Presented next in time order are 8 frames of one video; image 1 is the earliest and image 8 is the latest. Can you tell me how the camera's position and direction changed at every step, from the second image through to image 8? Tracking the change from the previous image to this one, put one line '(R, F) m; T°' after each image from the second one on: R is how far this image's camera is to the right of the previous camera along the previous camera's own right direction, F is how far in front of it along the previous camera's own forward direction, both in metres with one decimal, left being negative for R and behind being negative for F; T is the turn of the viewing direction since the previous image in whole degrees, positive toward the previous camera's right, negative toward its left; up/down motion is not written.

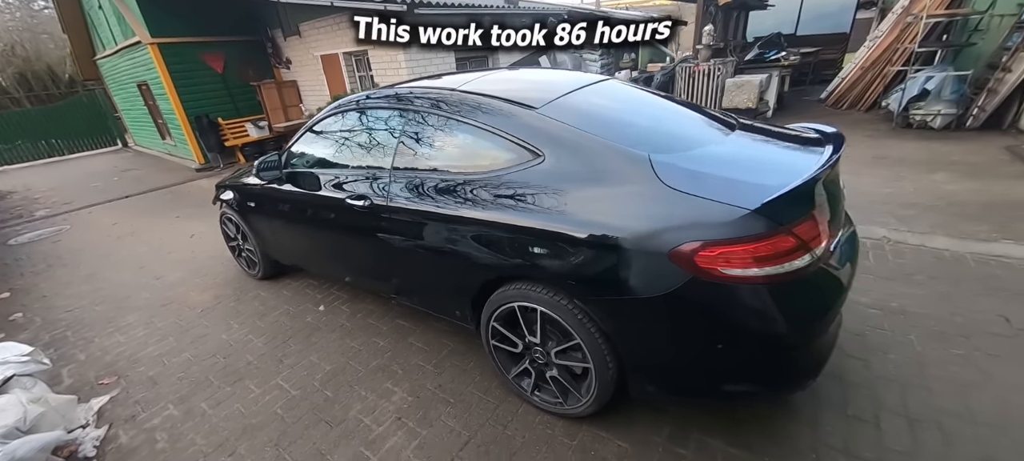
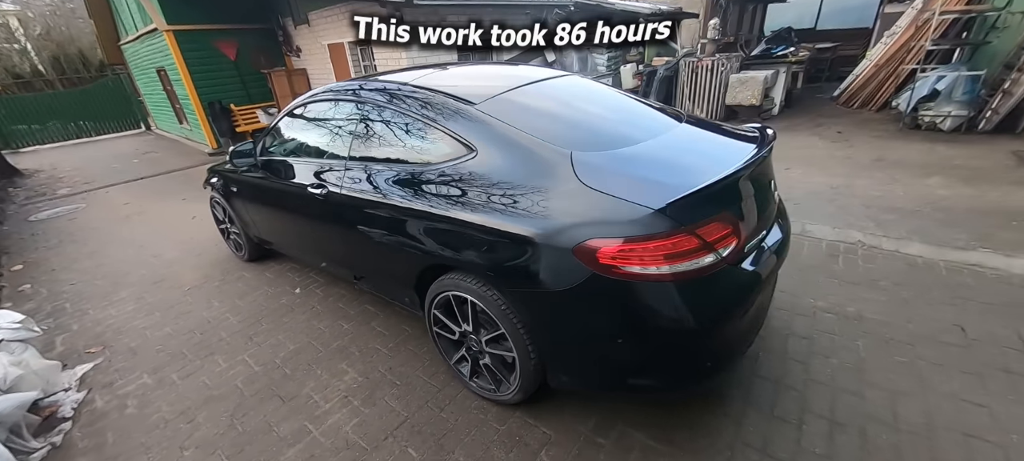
(+0.4, -0.1) m; -3°
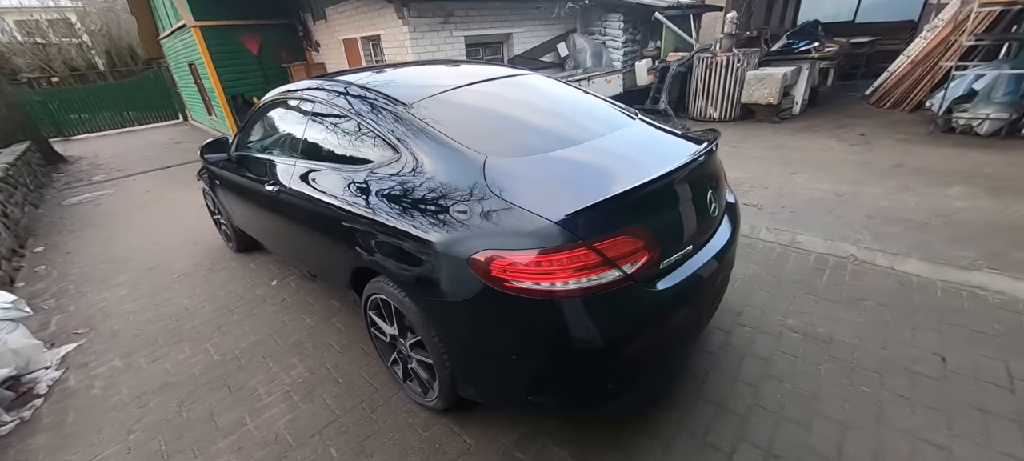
(+0.4, +0.1) m; -4°
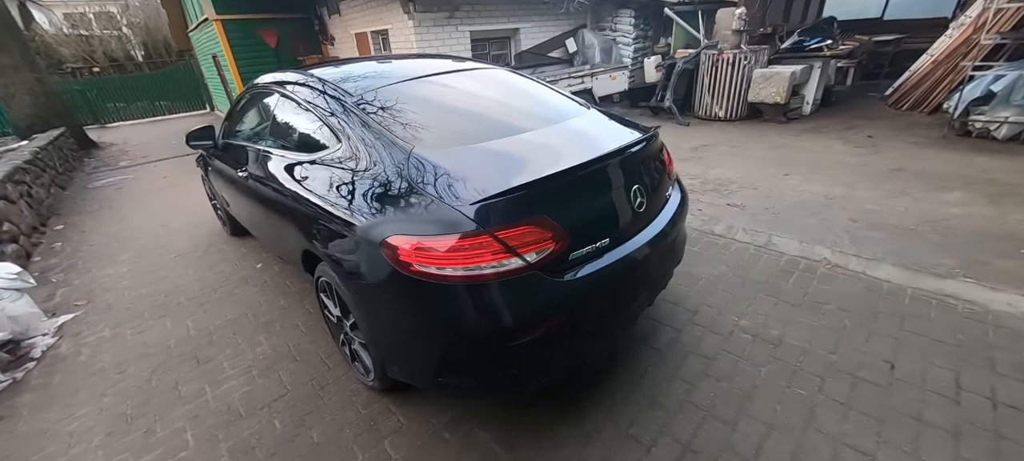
(+0.4, 0.0) m; -3°
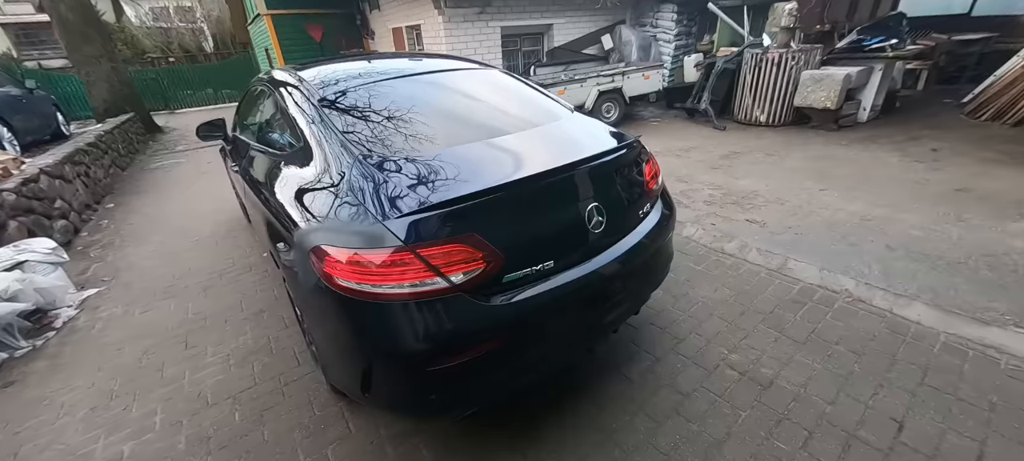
(+0.4, +0.1) m; -6°
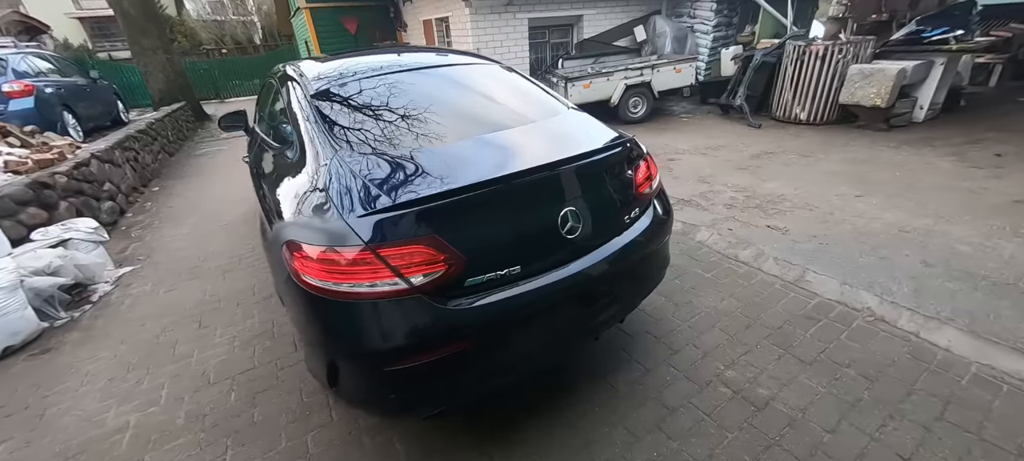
(+0.2, 0.0) m; -5°
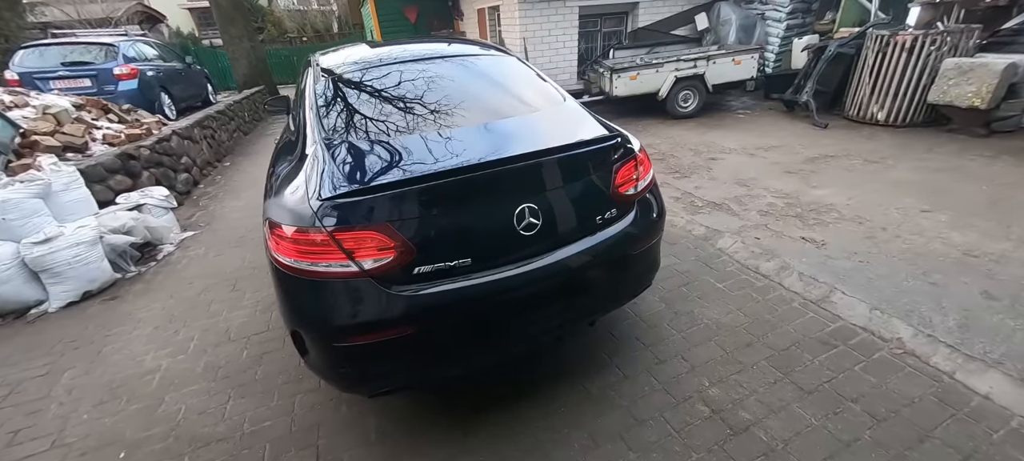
(+0.3, 0.0) m; -8°
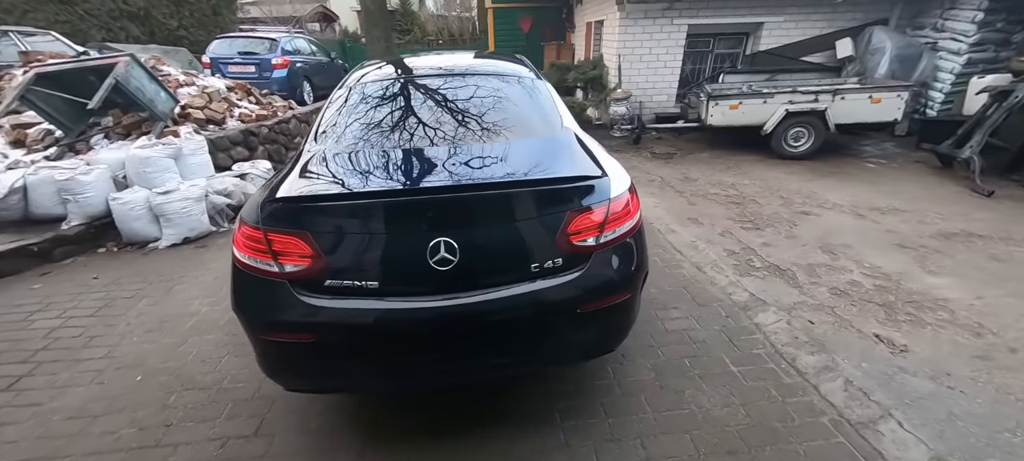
(+0.6, +0.2) m; -15°
